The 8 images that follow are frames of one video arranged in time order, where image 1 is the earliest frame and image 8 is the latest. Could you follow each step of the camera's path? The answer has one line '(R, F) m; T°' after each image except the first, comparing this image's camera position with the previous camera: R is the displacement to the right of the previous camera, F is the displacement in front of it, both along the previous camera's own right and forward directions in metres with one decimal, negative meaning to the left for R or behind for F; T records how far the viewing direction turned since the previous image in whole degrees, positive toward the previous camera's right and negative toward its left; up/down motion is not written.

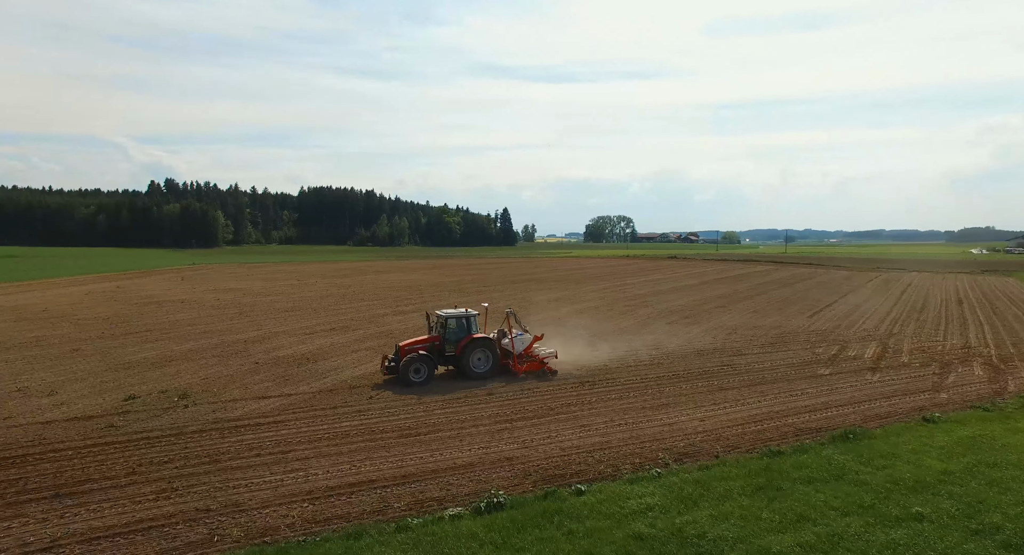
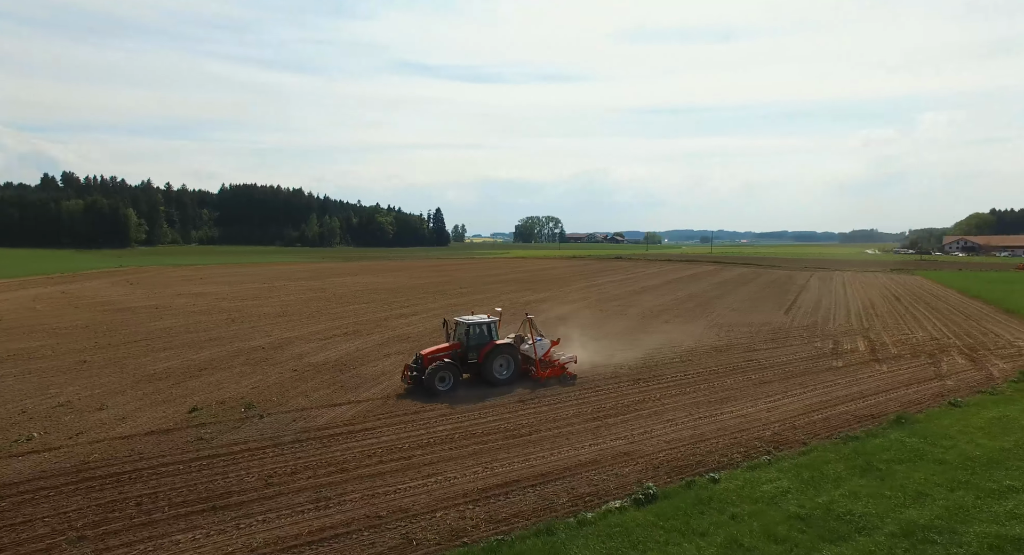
(-3.2, -0.2) m; +7°
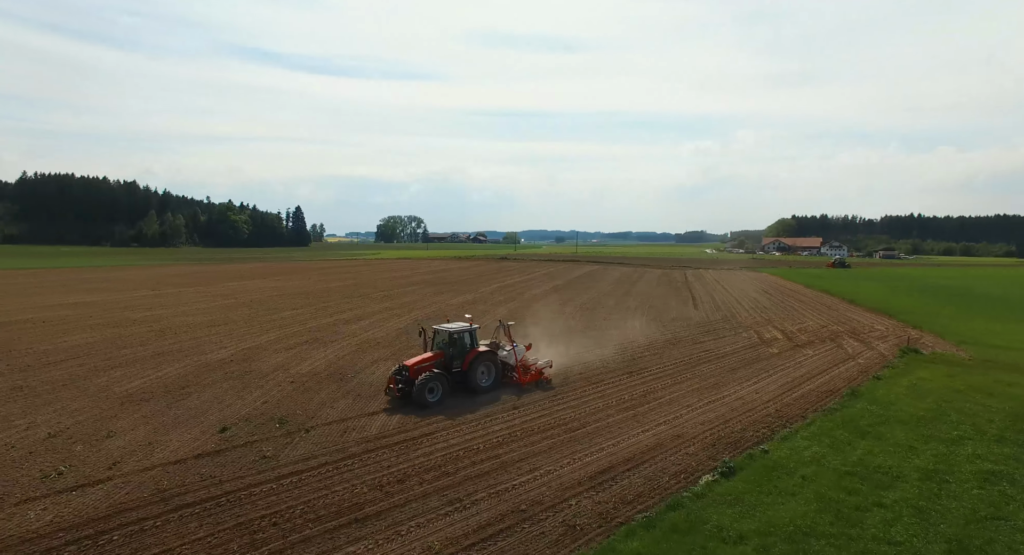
(-3.8, -0.2) m; +13°
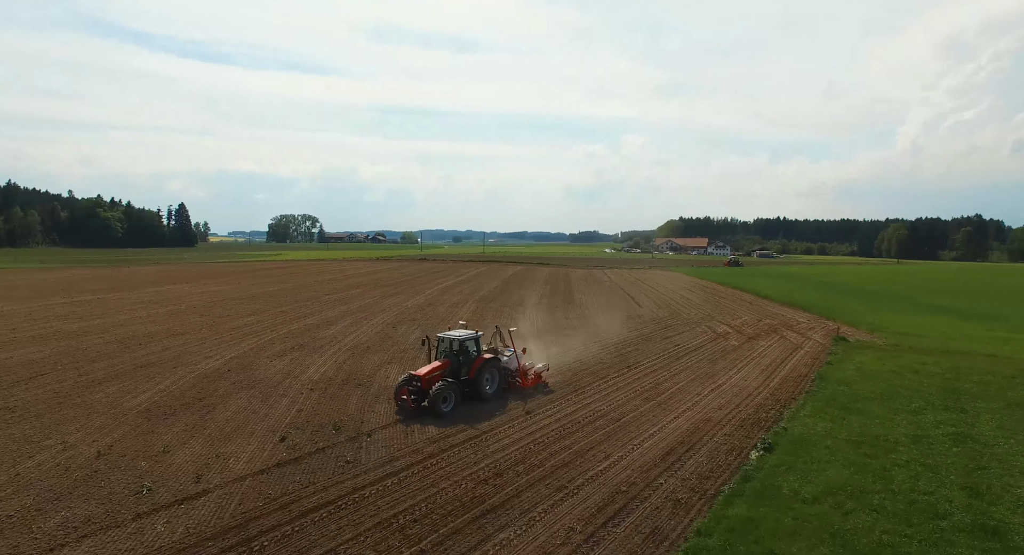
(-3.1, -0.5) m; +10°
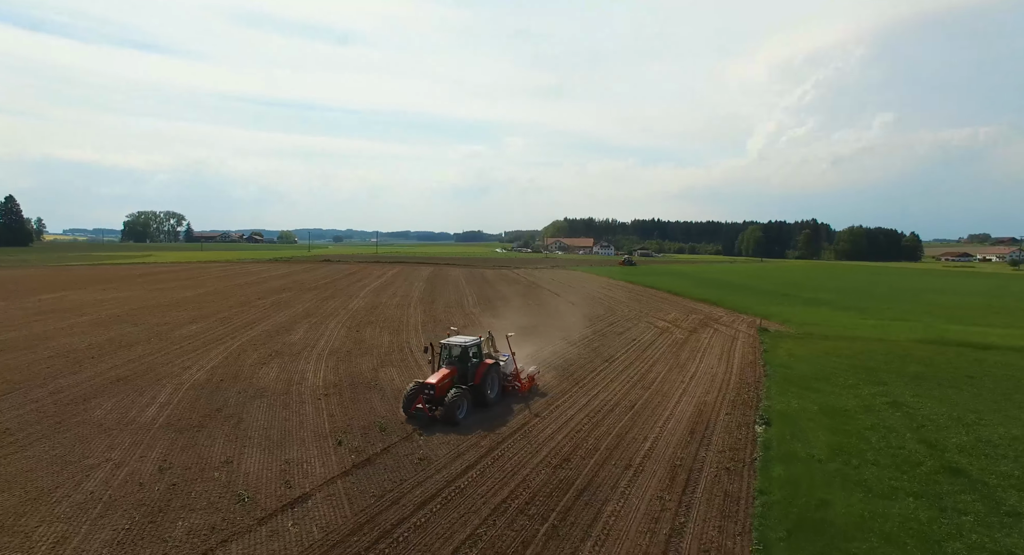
(-3.2, -0.6) m; +11°
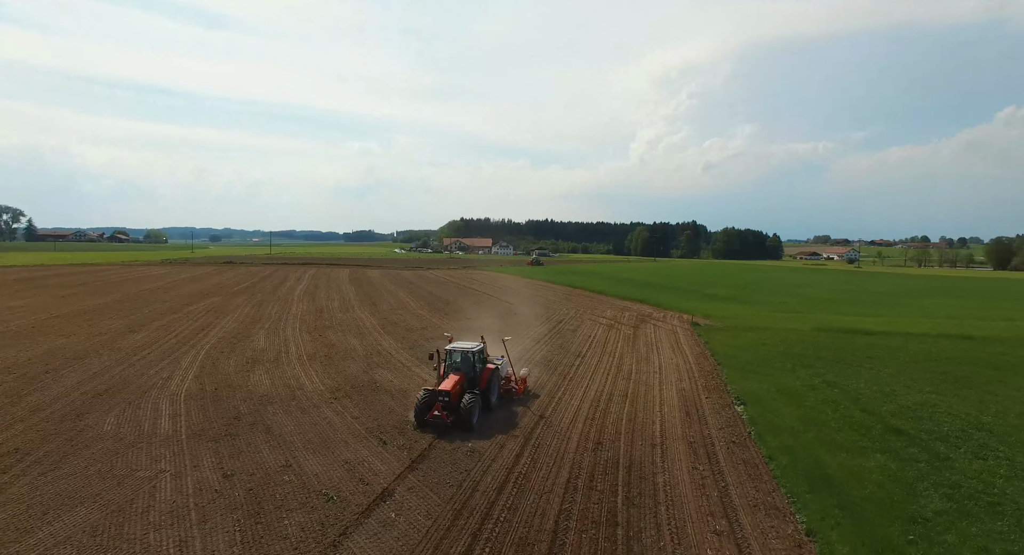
(-2.8, -0.8) m; +10°
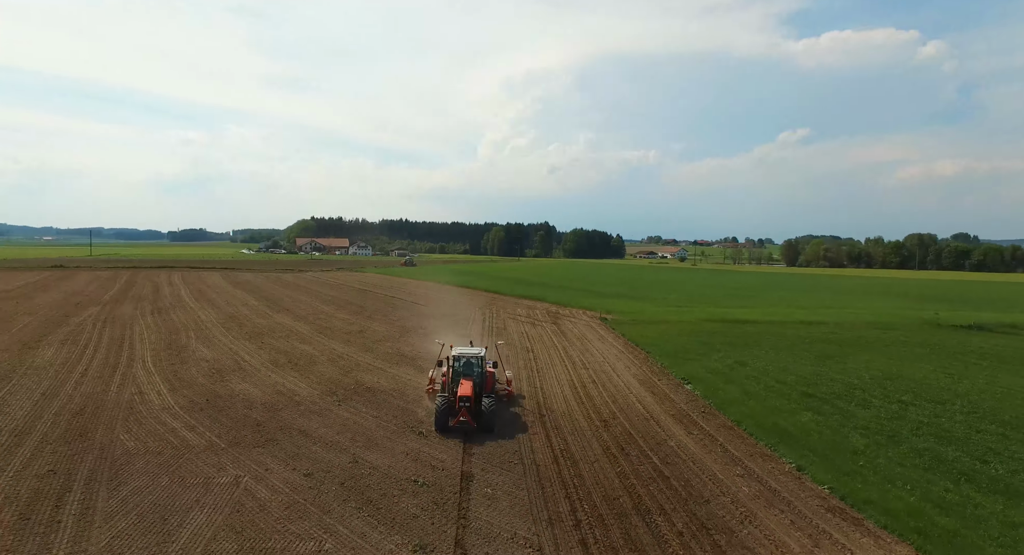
(-3.7, -1.1) m; +14°
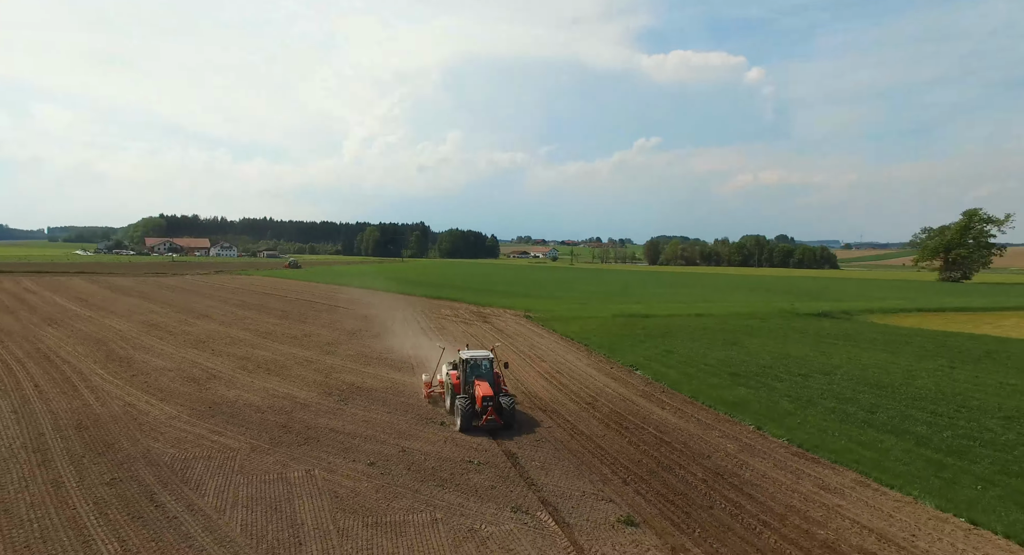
(-3.2, -1.3) m; +12°
